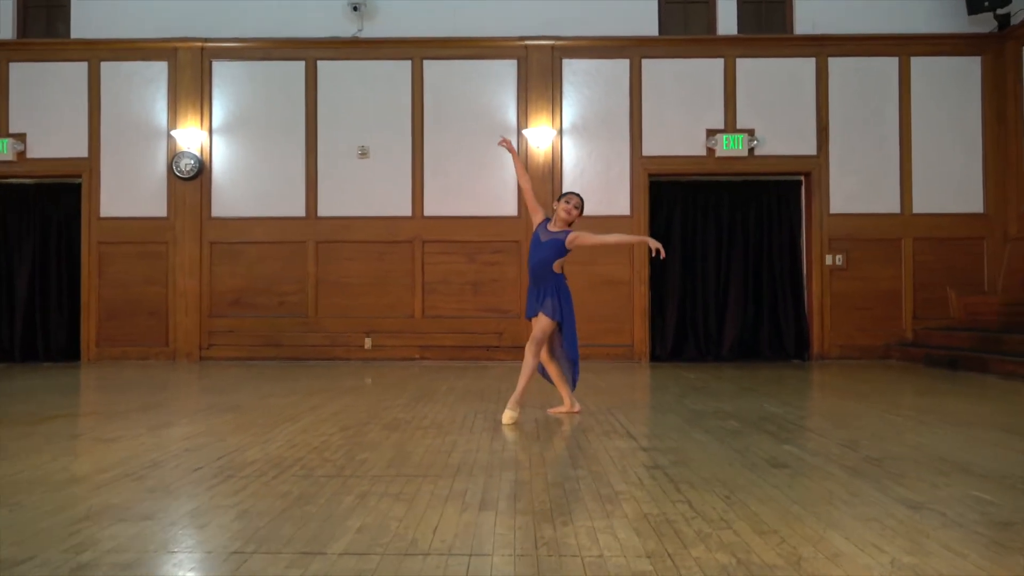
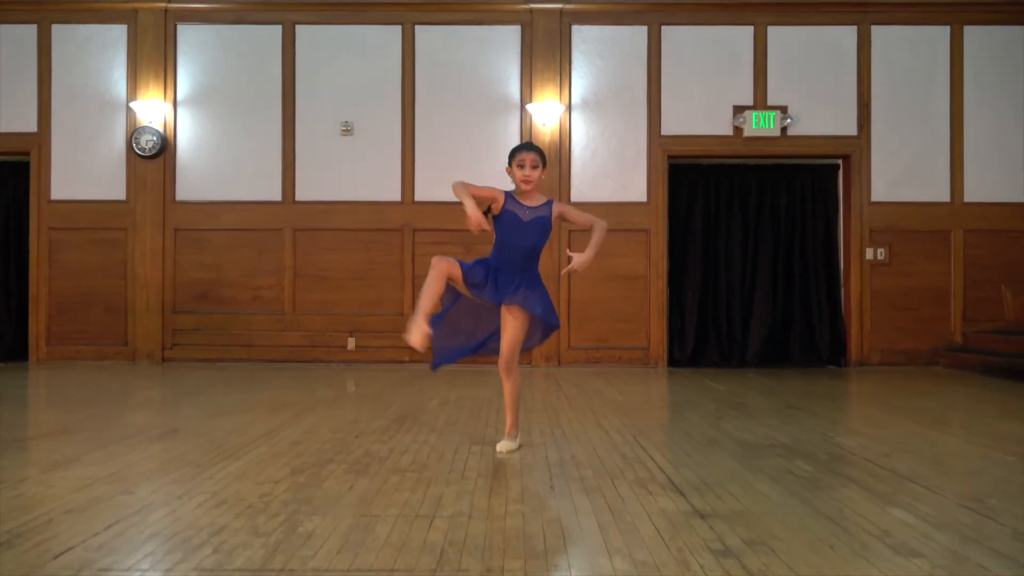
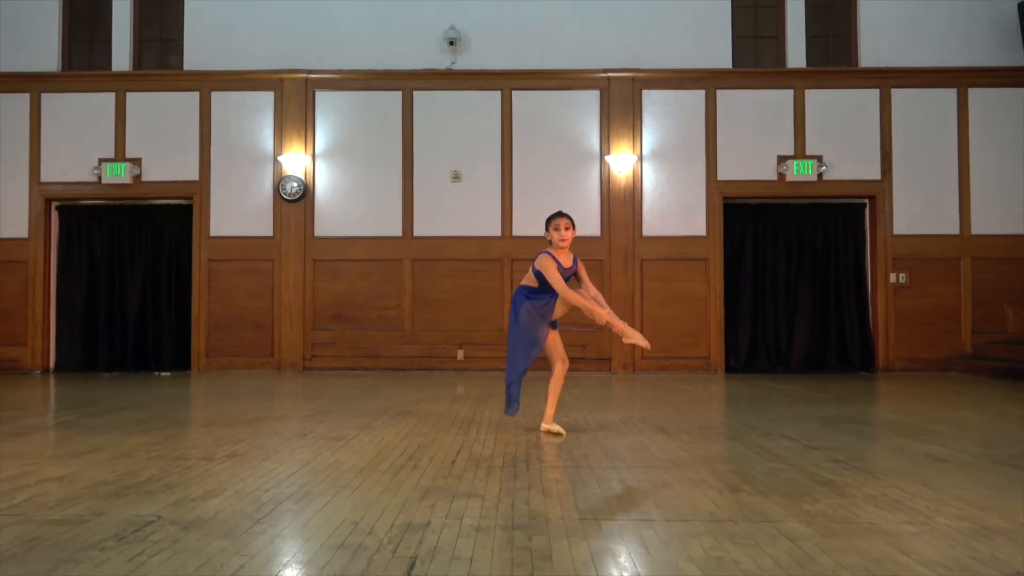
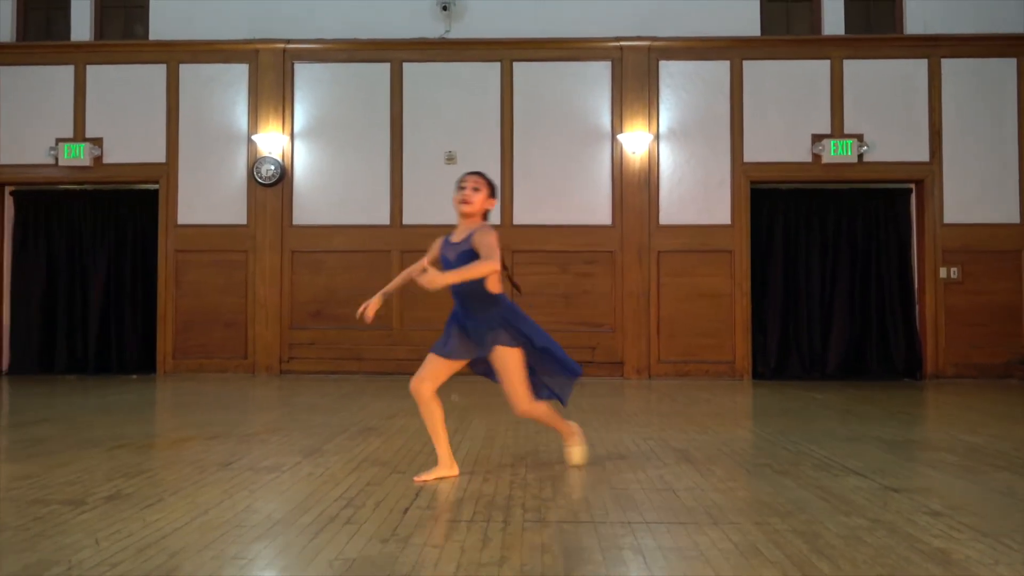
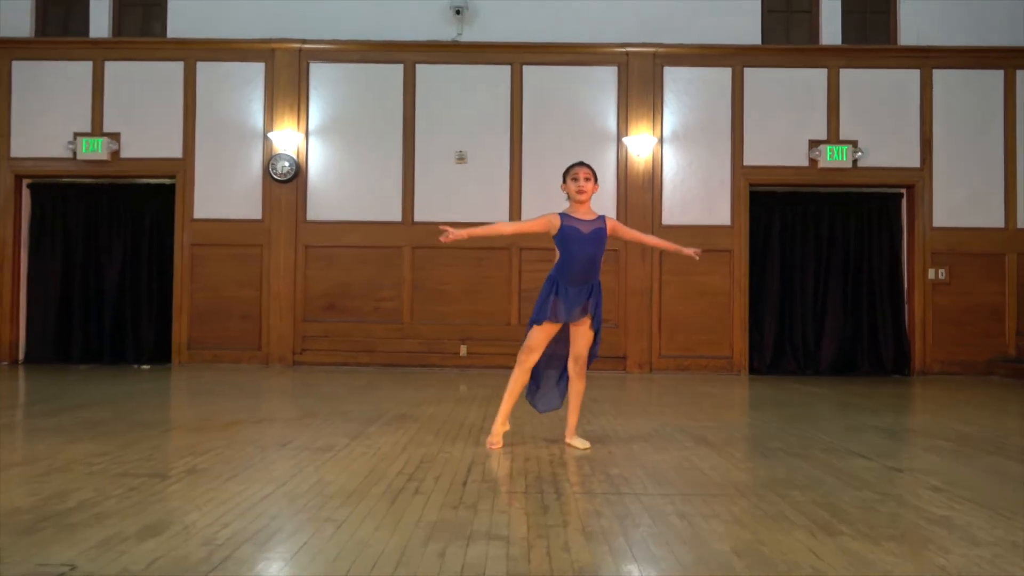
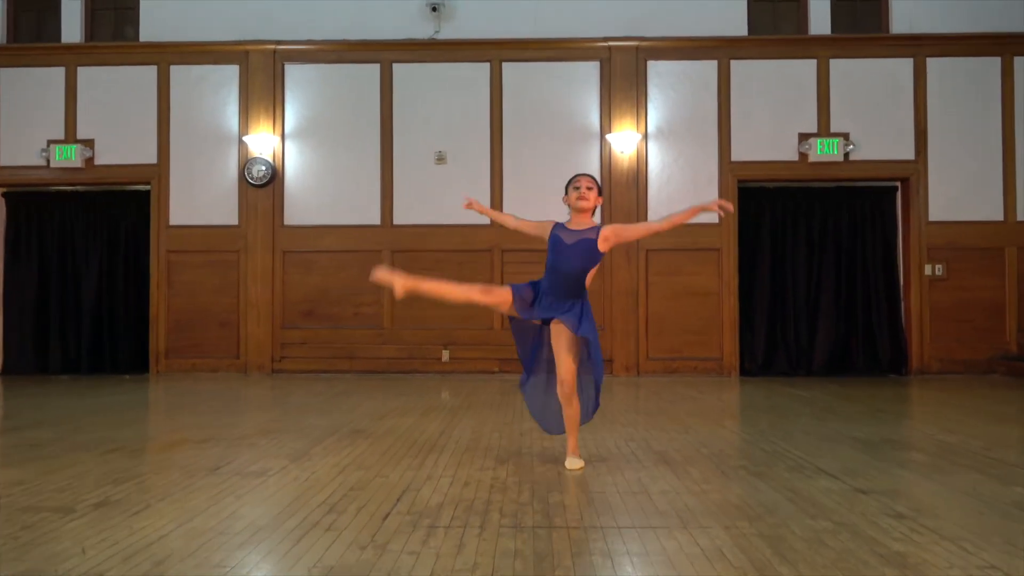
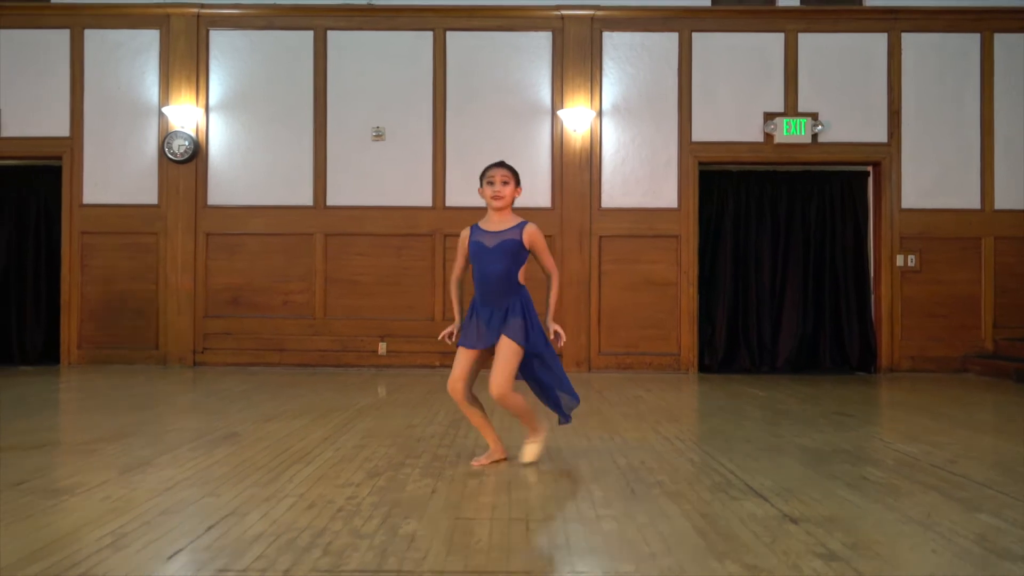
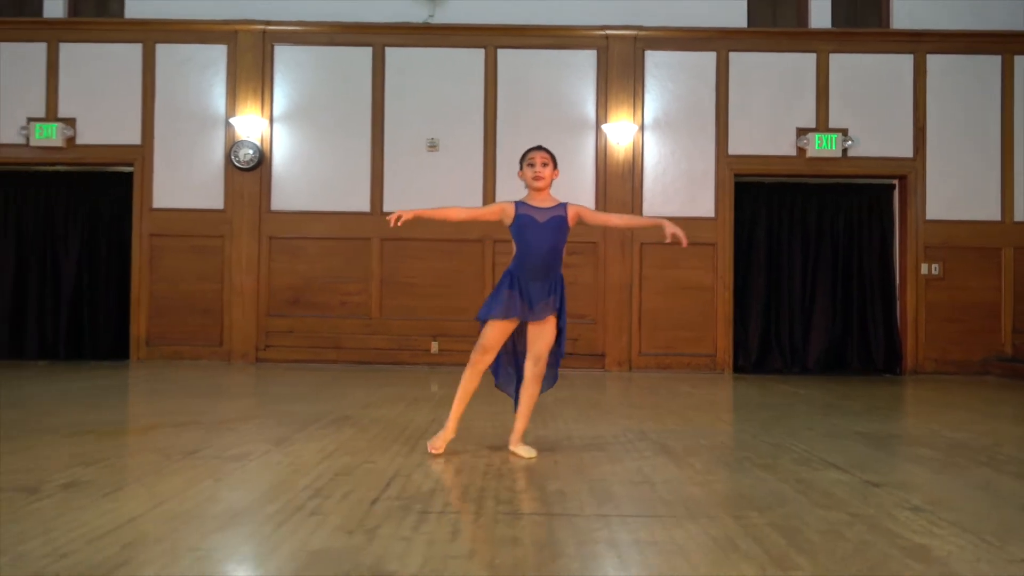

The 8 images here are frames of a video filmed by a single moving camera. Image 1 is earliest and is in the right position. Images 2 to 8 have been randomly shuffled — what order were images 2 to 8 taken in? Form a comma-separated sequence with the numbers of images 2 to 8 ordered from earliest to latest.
2, 7, 8, 5, 3, 6, 4
